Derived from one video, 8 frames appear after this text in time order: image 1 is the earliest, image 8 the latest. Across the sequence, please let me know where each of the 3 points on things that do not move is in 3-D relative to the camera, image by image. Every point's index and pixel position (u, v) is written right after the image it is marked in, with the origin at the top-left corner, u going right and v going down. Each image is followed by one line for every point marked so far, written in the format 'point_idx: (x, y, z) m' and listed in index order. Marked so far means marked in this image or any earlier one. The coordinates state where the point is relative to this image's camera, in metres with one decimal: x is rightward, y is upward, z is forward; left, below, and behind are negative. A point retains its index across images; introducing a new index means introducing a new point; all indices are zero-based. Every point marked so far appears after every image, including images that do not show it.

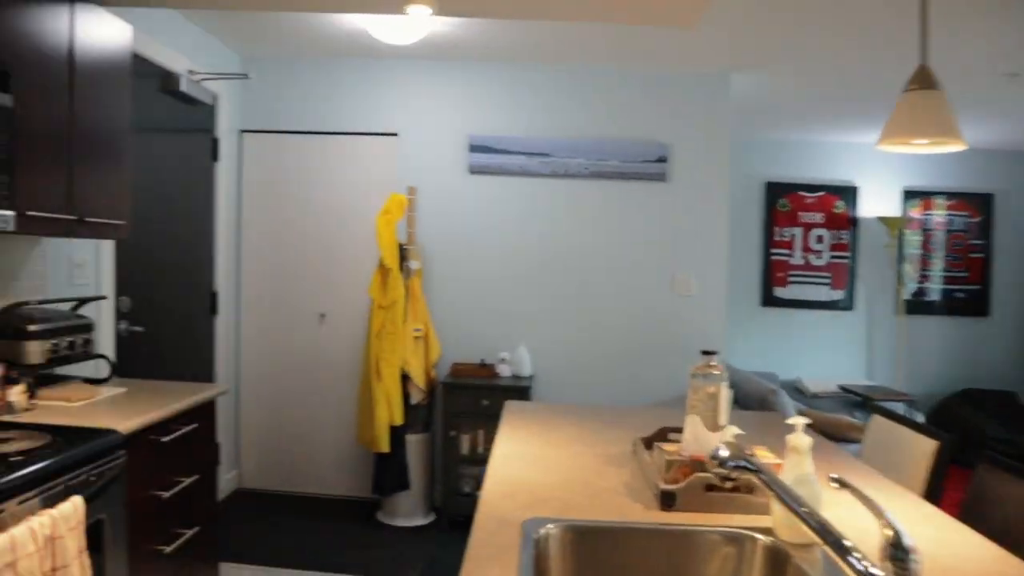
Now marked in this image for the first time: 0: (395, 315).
0: (-0.6, -0.1, +3.5) m
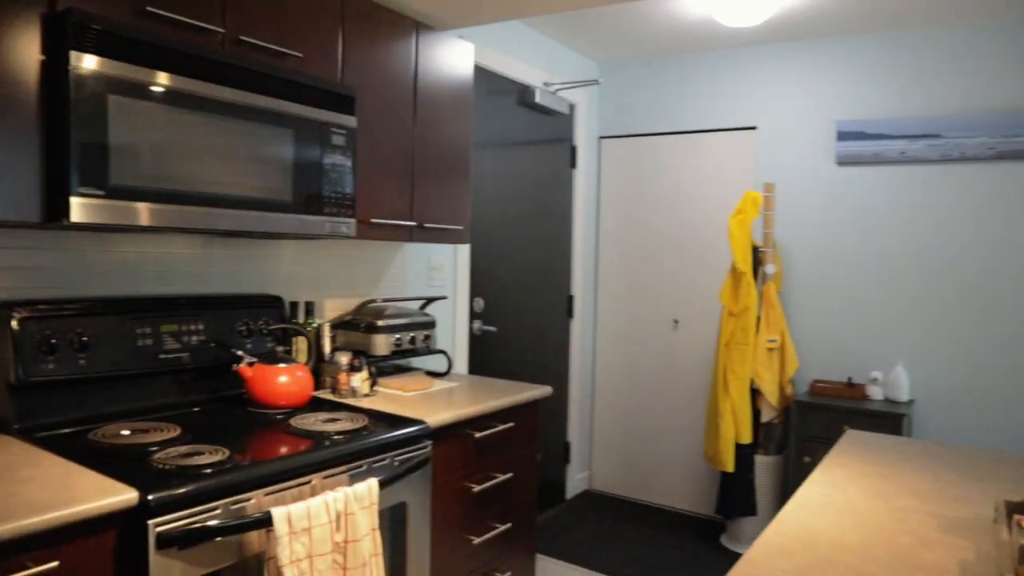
0: (+1.1, -0.2, +3.1) m
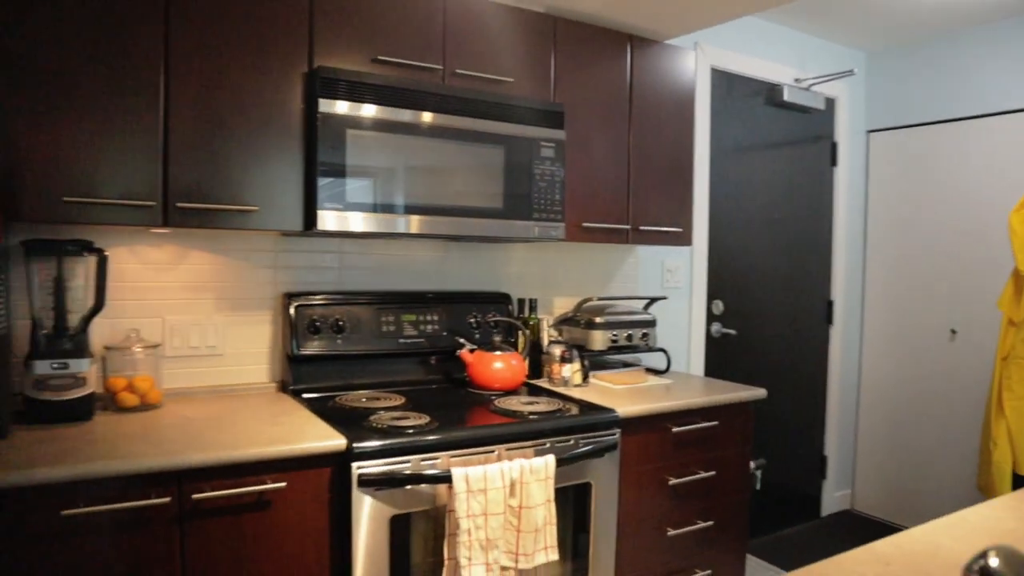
0: (+2.0, -0.2, +2.5) m
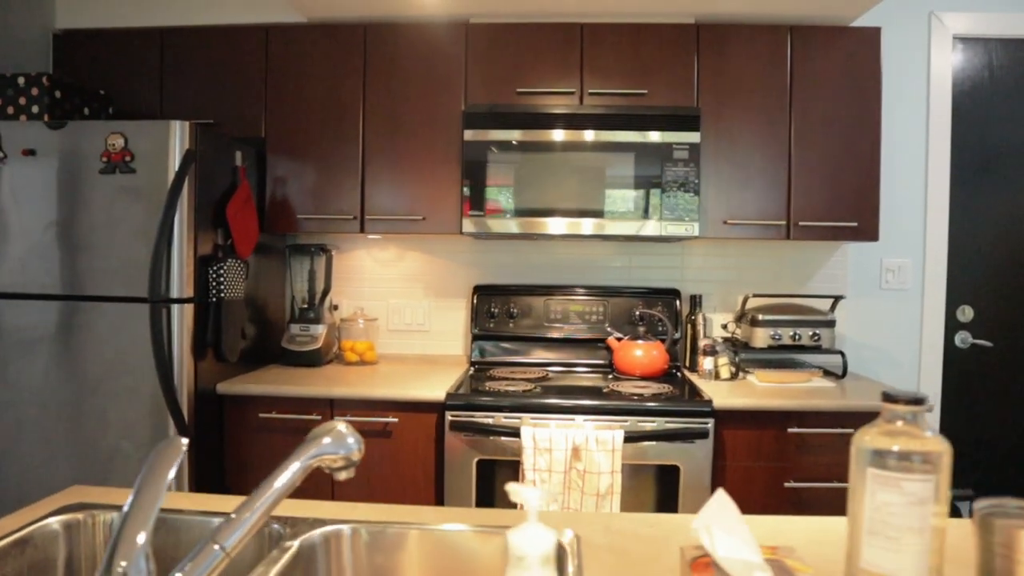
0: (+2.4, -0.2, +1.5) m
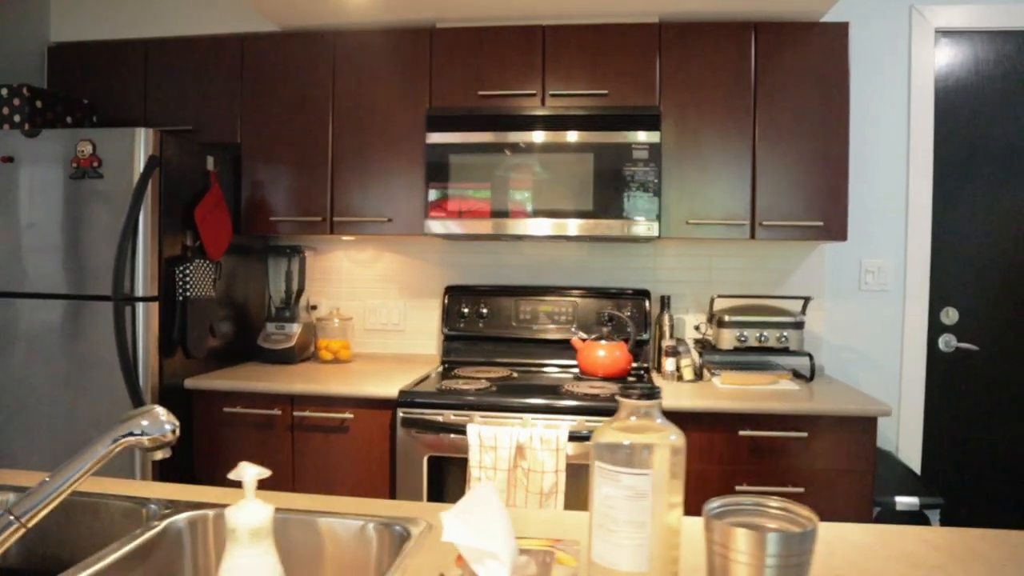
0: (+2.2, -0.2, +1.4) m
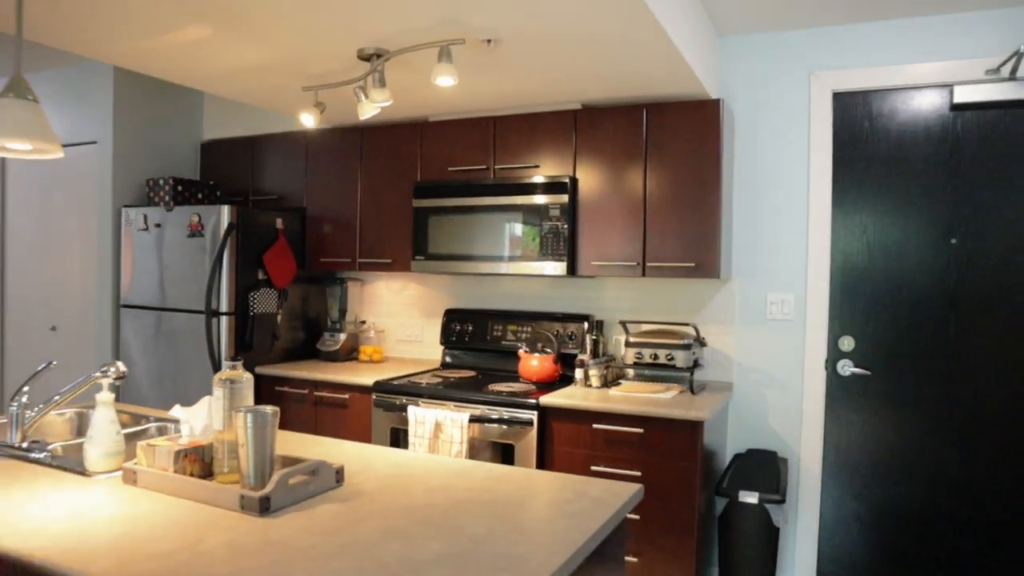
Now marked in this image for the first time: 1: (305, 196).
0: (+1.7, -0.3, +1.5) m
1: (-1.0, +0.5, +3.4) m
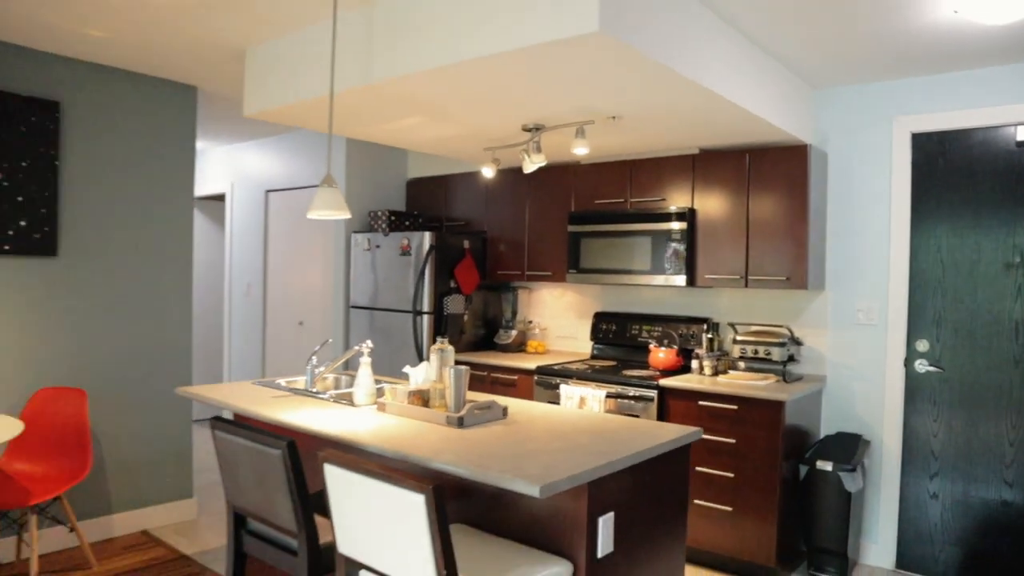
0: (+2.0, -0.3, +1.9) m
1: (-0.2, +0.4, +4.4) m
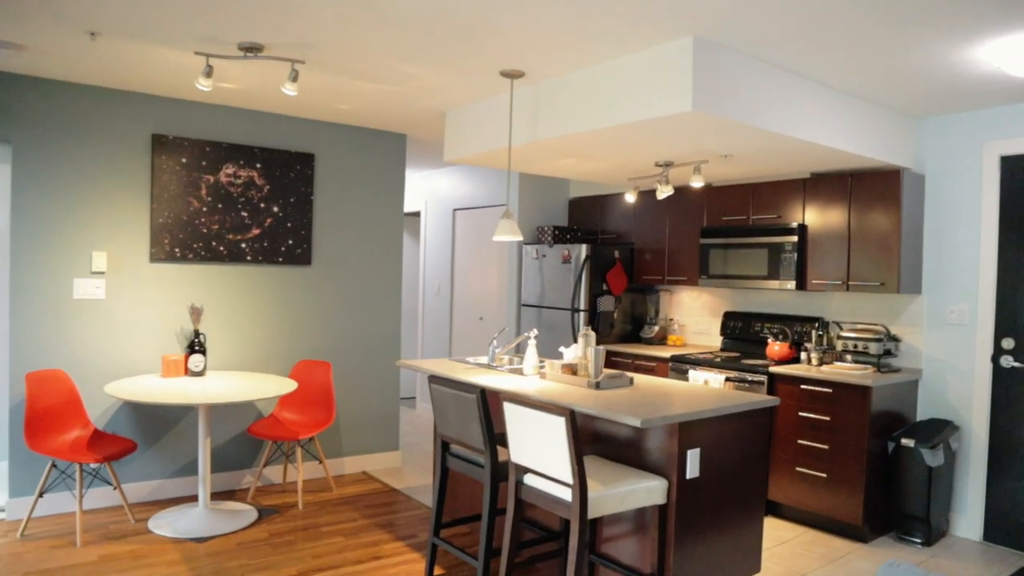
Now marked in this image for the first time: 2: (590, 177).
0: (+2.4, -0.4, +2.3) m
1: (+0.9, +0.4, +5.2) m
2: (+0.5, +0.7, +4.5) m
